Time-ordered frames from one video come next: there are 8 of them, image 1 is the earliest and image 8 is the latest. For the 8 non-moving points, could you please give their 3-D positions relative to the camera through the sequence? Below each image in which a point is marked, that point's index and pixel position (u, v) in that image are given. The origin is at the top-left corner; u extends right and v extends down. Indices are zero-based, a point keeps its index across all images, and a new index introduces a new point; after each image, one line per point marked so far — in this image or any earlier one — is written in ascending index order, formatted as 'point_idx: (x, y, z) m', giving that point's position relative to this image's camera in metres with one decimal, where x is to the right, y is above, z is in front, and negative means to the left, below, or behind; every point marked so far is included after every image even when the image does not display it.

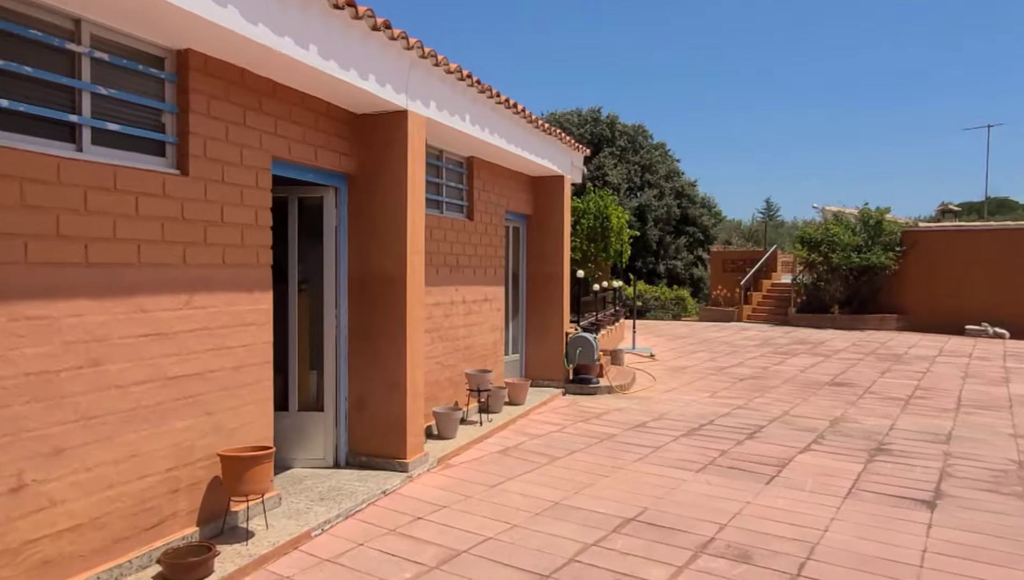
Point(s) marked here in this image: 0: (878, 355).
0: (+6.4, -1.2, +12.6) m
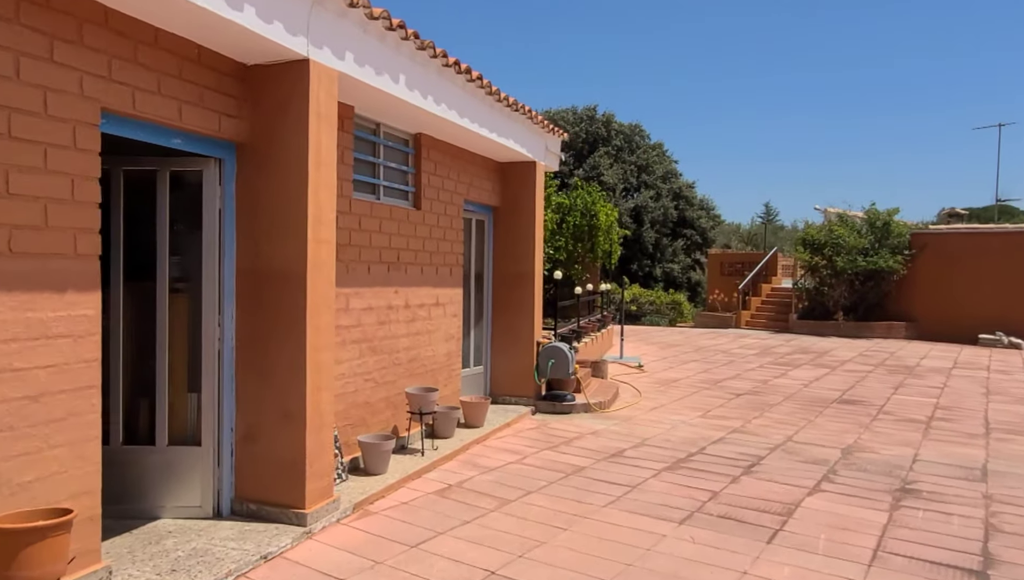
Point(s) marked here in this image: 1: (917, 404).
0: (+6.0, -1.3, +11.5) m
1: (+4.7, -1.3, +8.3) m
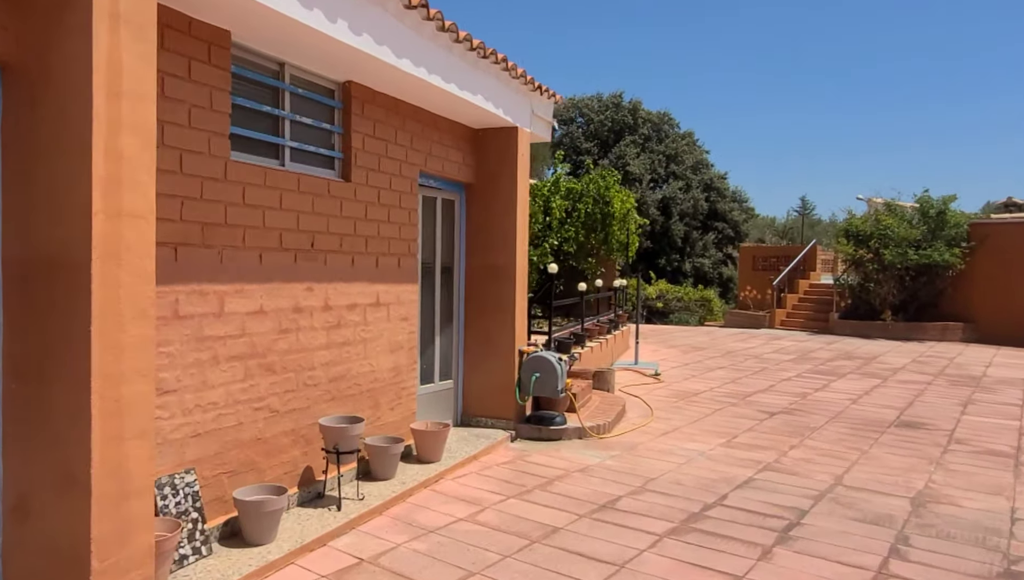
0: (+6.0, -1.2, +9.9) m
1: (+4.5, -1.3, +6.7) m
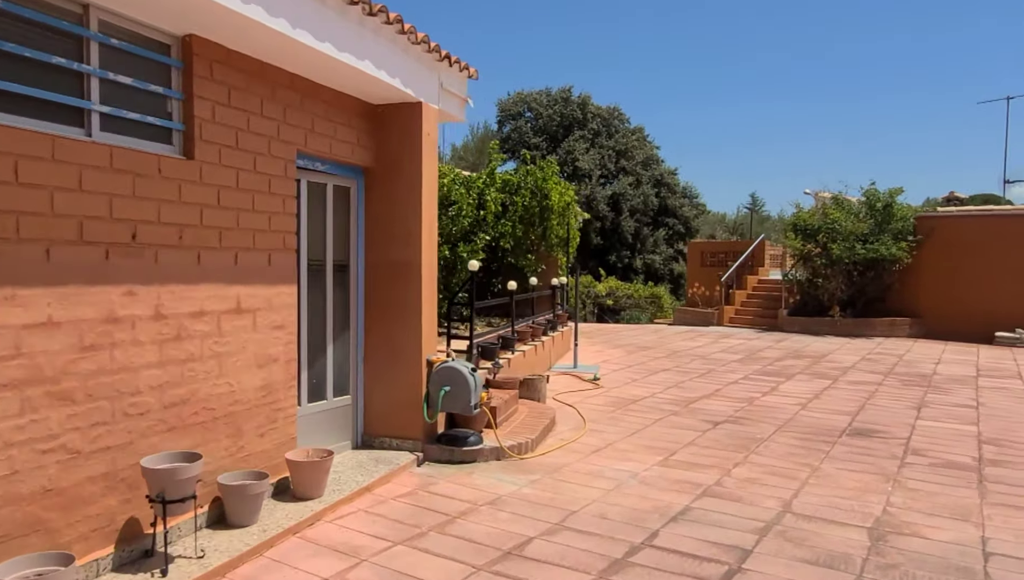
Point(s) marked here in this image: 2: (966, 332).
0: (+5.1, -1.1, +9.4) m
1: (+3.8, -1.3, +6.2) m
2: (+9.0, -0.8, +14.4) m
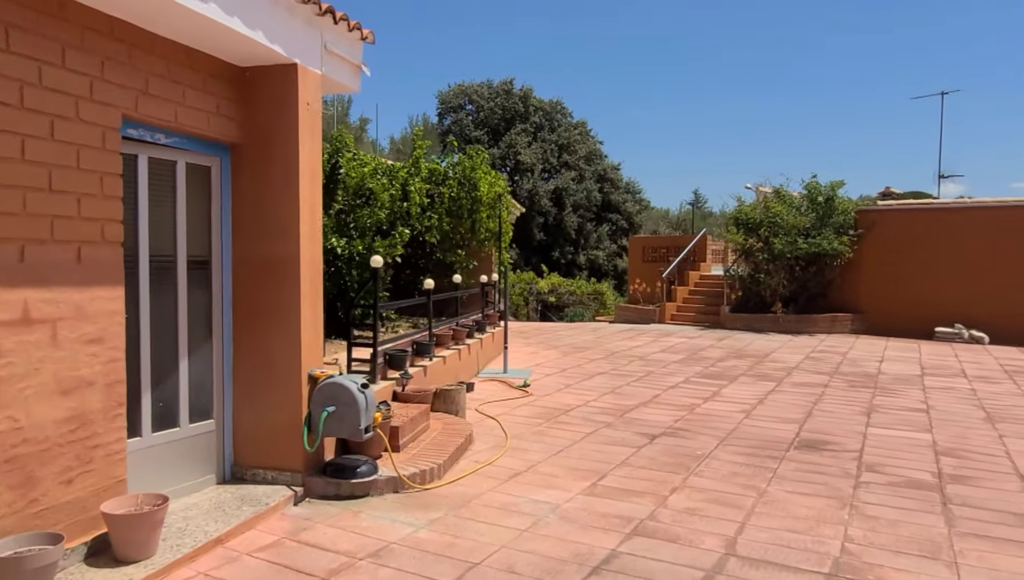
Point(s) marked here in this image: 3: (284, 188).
0: (+4.2, -1.1, +9.0) m
1: (+3.1, -1.2, +5.7) m
2: (+7.7, -0.7, +14.2) m
3: (-1.3, +0.6, +4.3) m
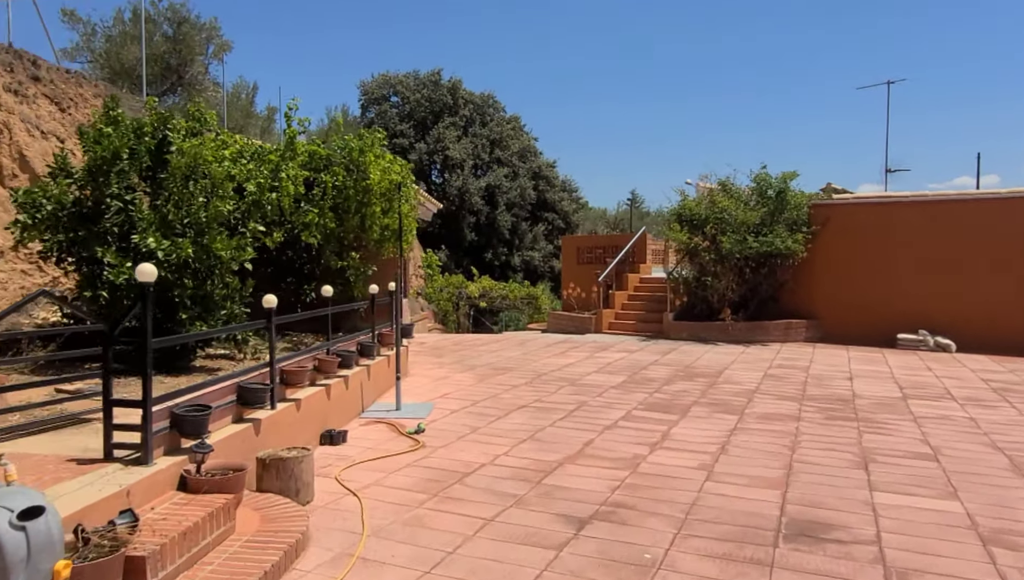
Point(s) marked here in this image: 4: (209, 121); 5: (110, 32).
0: (+3.1, -1.2, +7.3) m
1: (+2.4, -1.3, +4.0) m
2: (+6.2, -0.8, +12.8) m
3: (-2.0, +0.5, +2.2) m
4: (-3.7, +2.1, +8.8) m
5: (-8.2, +5.3, +14.7) m
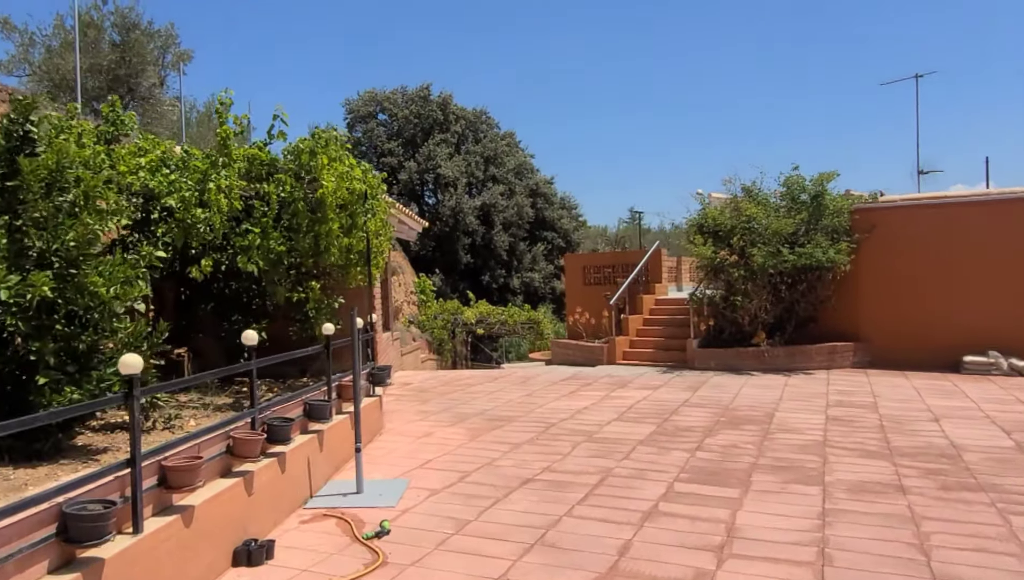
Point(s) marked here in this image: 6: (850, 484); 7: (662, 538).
0: (+3.1, -1.4, +5.5) m
1: (+2.4, -1.4, +2.2) m
2: (+6.2, -1.0, +11.0) m
3: (-2.0, +0.3, +0.4) m
4: (-3.8, +1.6, +7.1) m
5: (-8.4, +4.5, +13.1) m
6: (+2.4, -1.4, +5.1) m
7: (+0.9, -1.4, +4.2) m
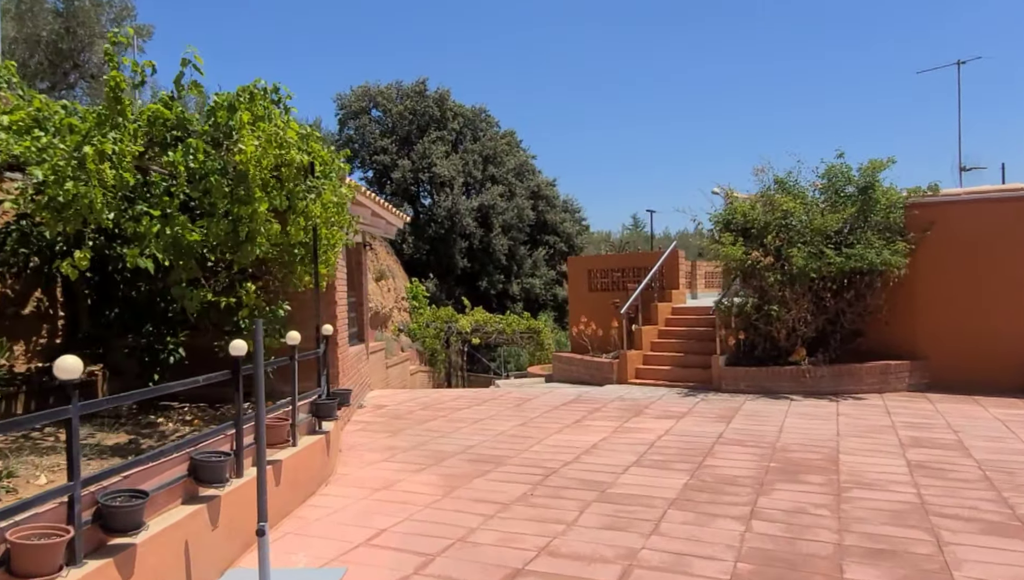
0: (+3.0, -1.4, +3.8) m
1: (+2.3, -1.4, +0.5) m
2: (+6.1, -1.1, +9.3) m
3: (-2.1, +0.3, -1.2) m
4: (-3.9, +1.6, +5.4) m
5: (-8.4, +4.5, +11.5) m
6: (+2.3, -1.4, +3.4) m
7: (+0.8, -1.5, +2.5) m
